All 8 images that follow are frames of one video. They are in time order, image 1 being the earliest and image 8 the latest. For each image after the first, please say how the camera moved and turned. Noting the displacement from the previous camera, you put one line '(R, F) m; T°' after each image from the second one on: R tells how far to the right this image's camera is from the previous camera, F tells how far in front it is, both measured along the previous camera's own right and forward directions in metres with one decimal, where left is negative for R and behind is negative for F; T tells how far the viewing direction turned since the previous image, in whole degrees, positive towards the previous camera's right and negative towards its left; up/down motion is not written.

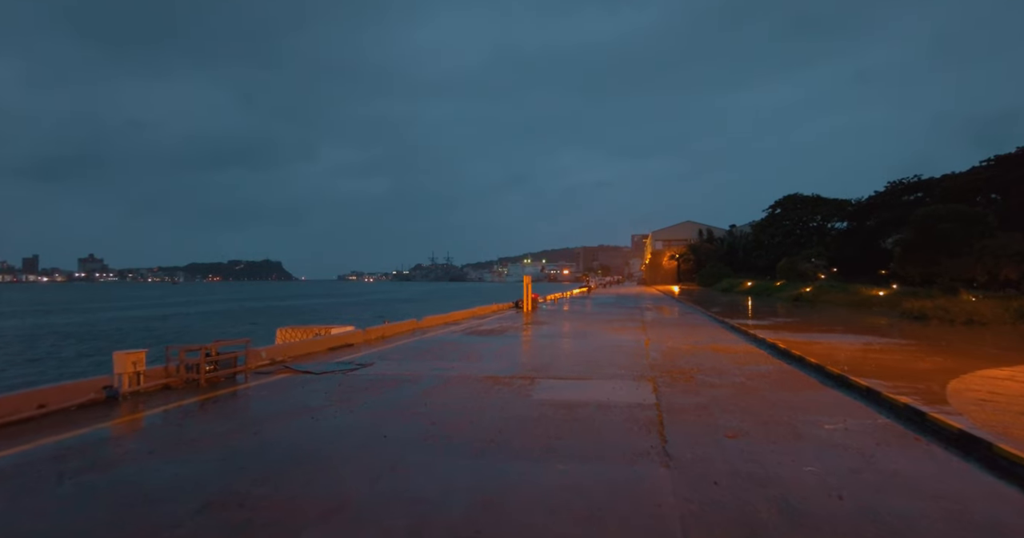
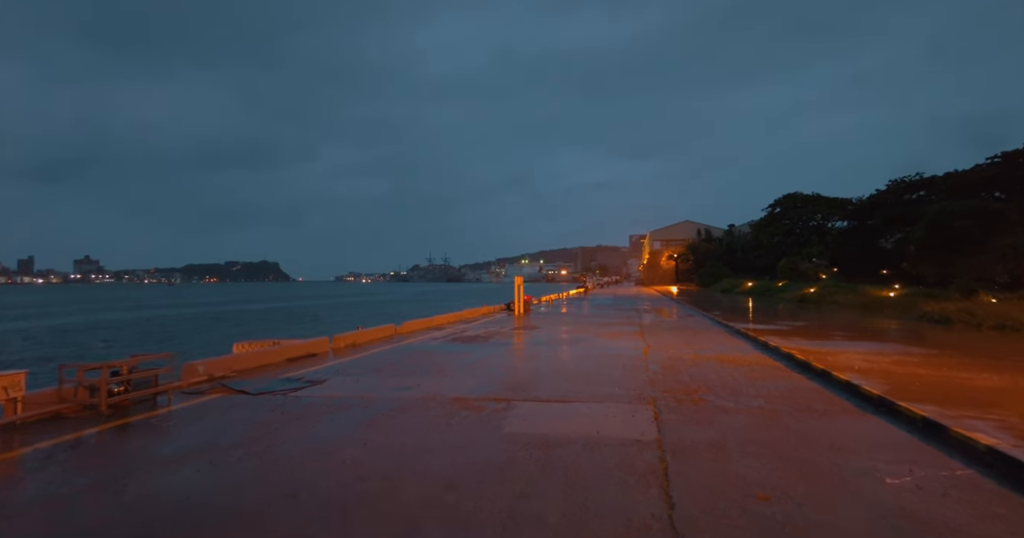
(+0.4, +1.5) m; 0°
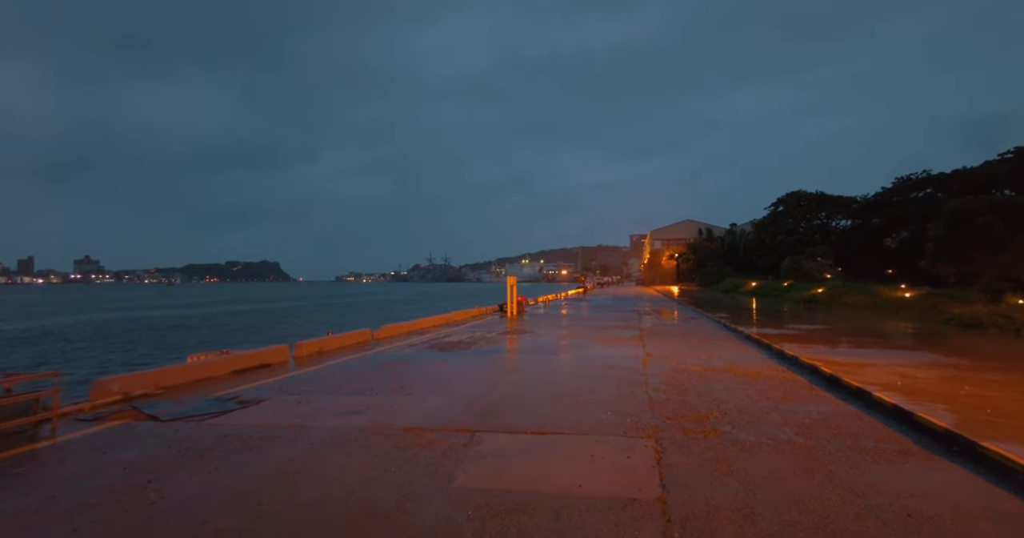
(+0.4, +1.5) m; 0°
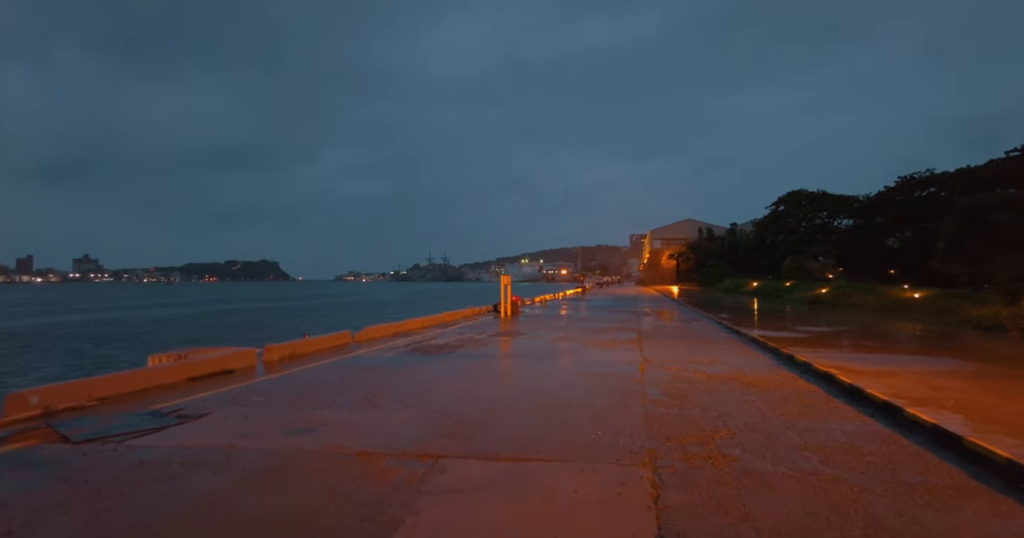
(+0.3, +1.0) m; 0°
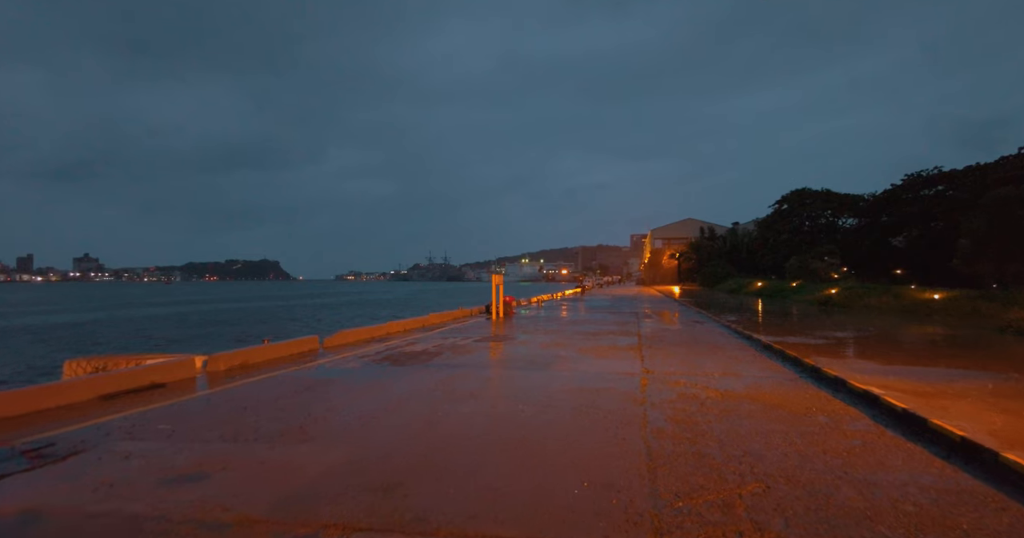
(+0.4, +1.6) m; 0°
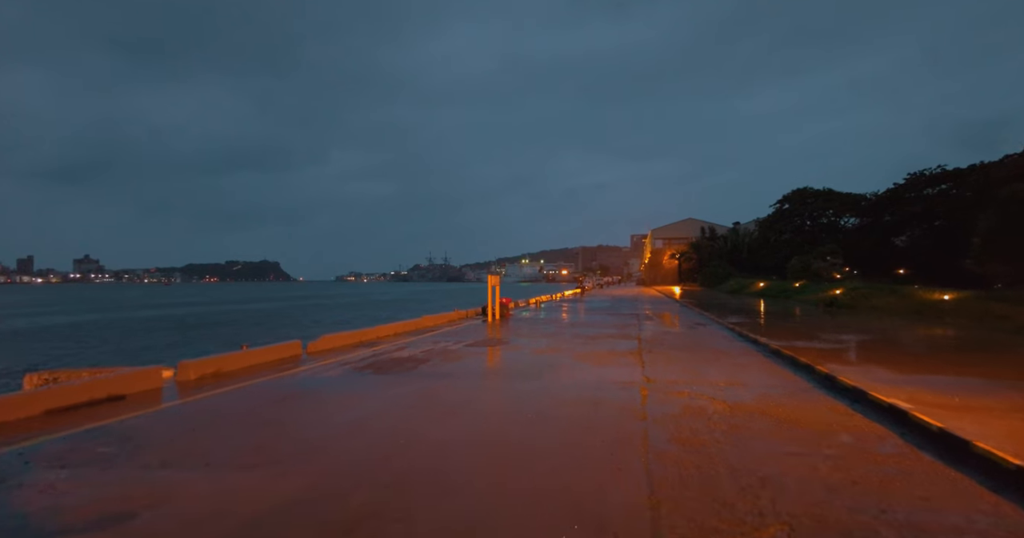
(+0.2, +0.7) m; 0°
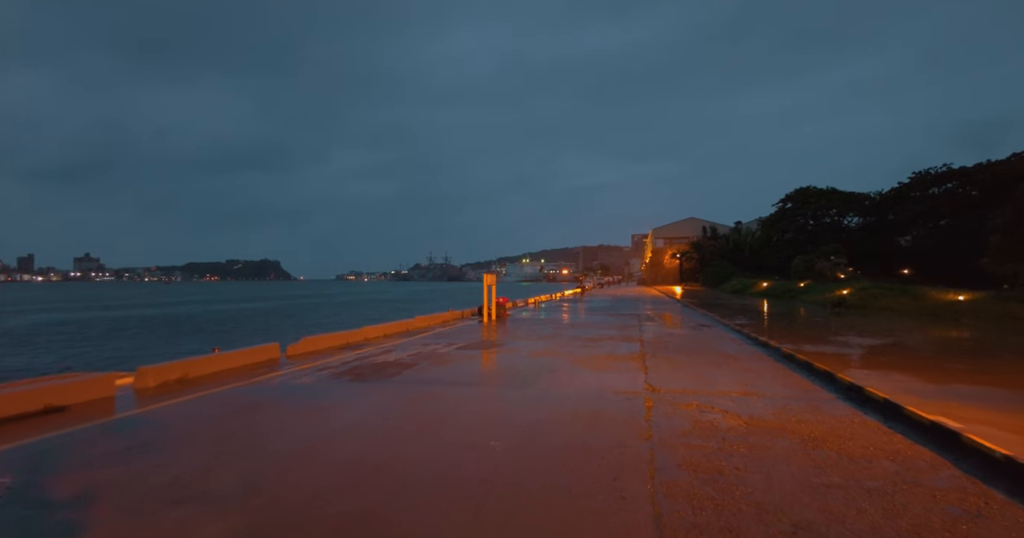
(+0.2, +0.9) m; 0°
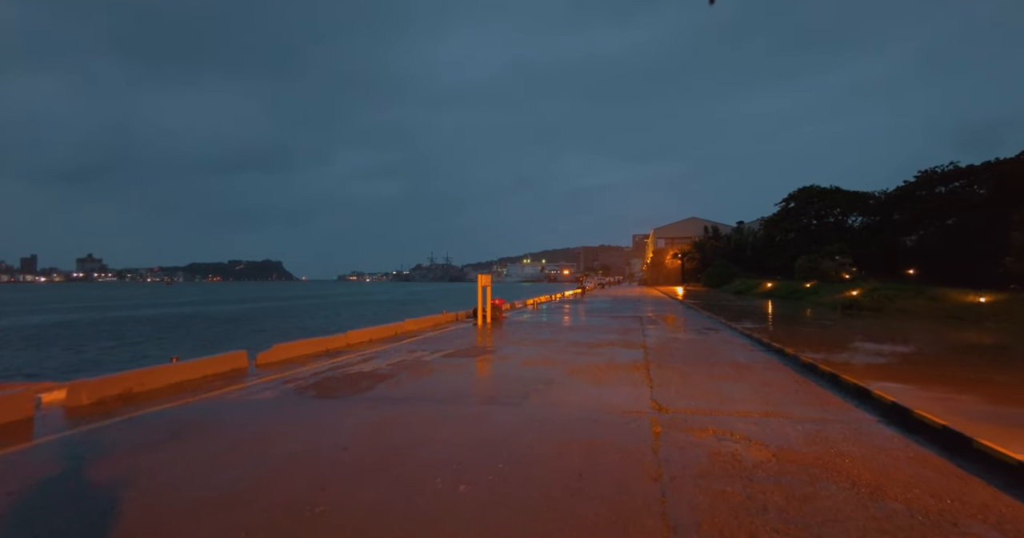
(+0.2, +1.1) m; 0°
